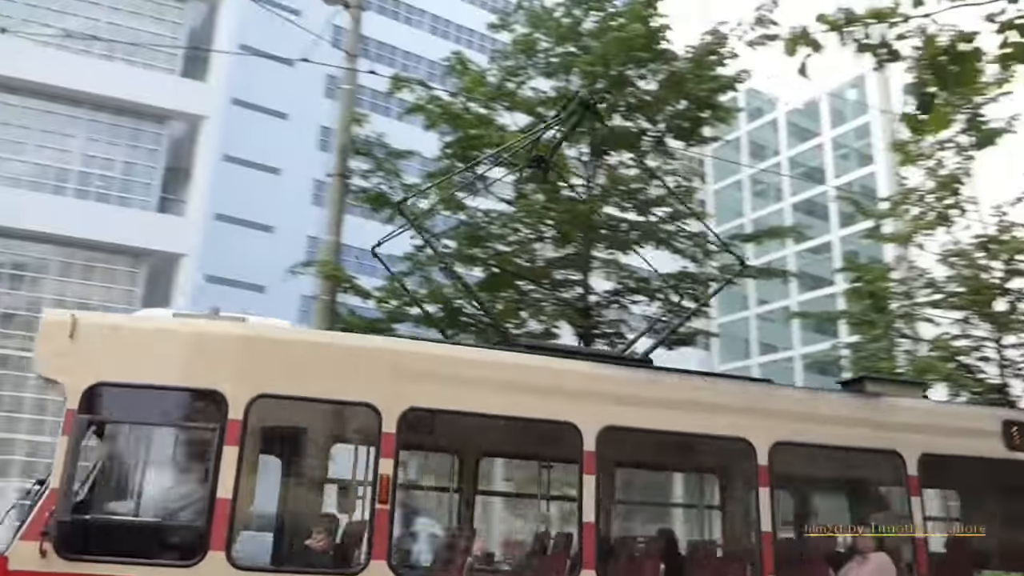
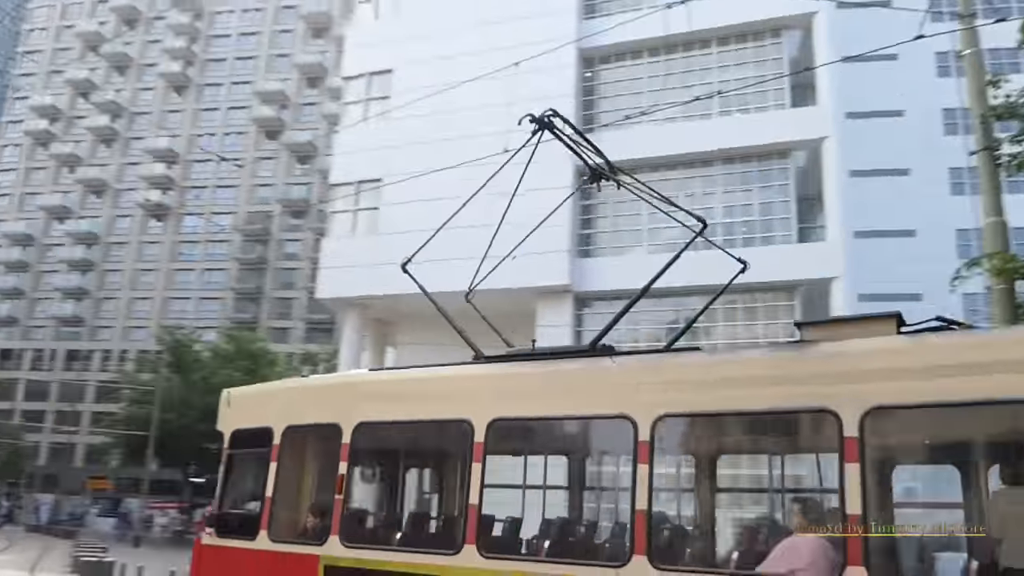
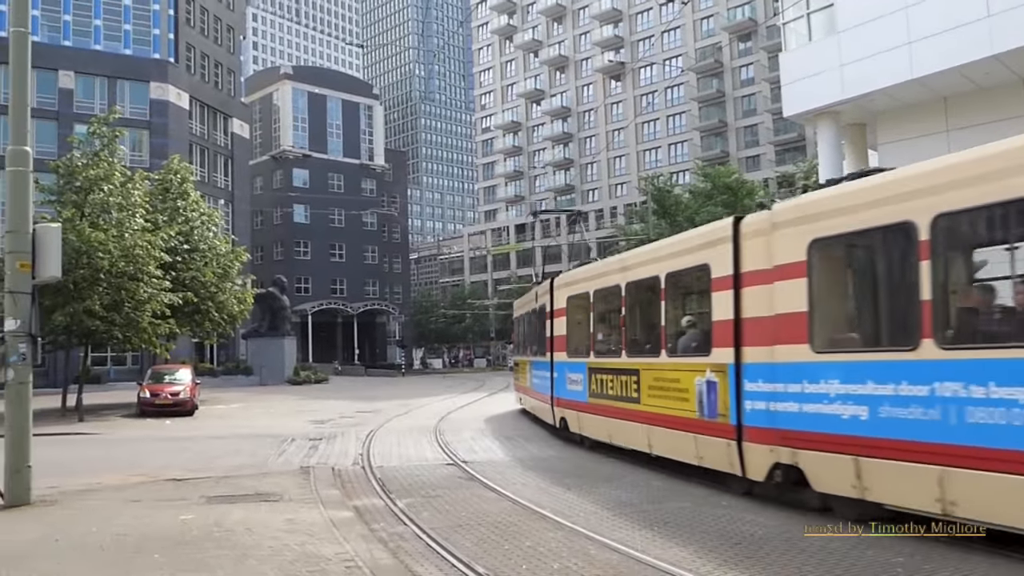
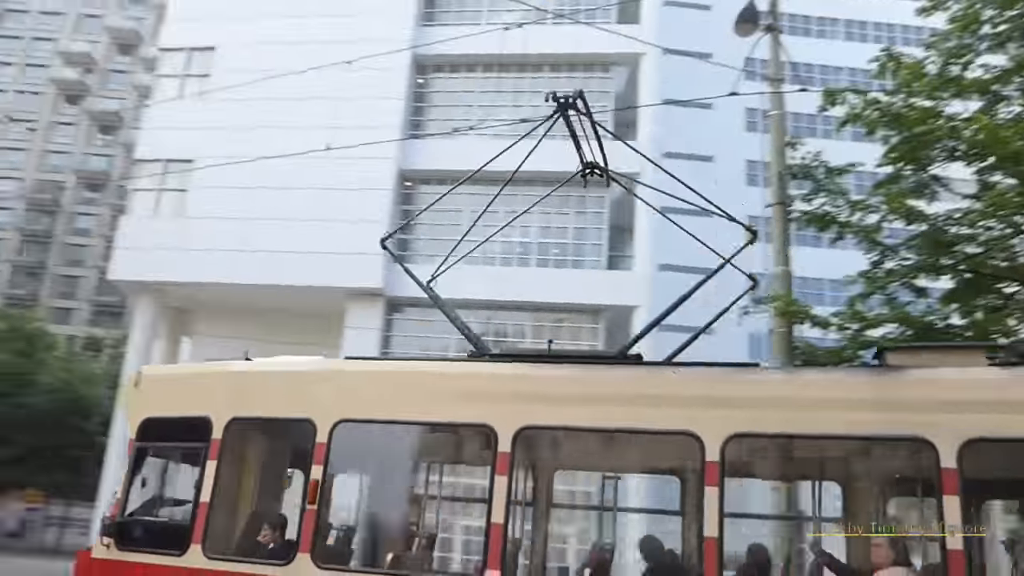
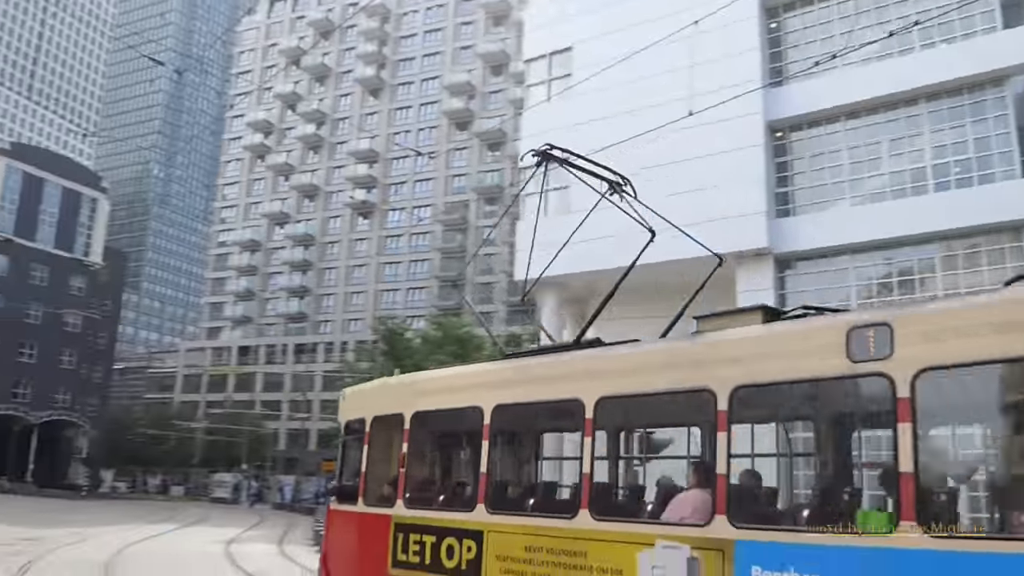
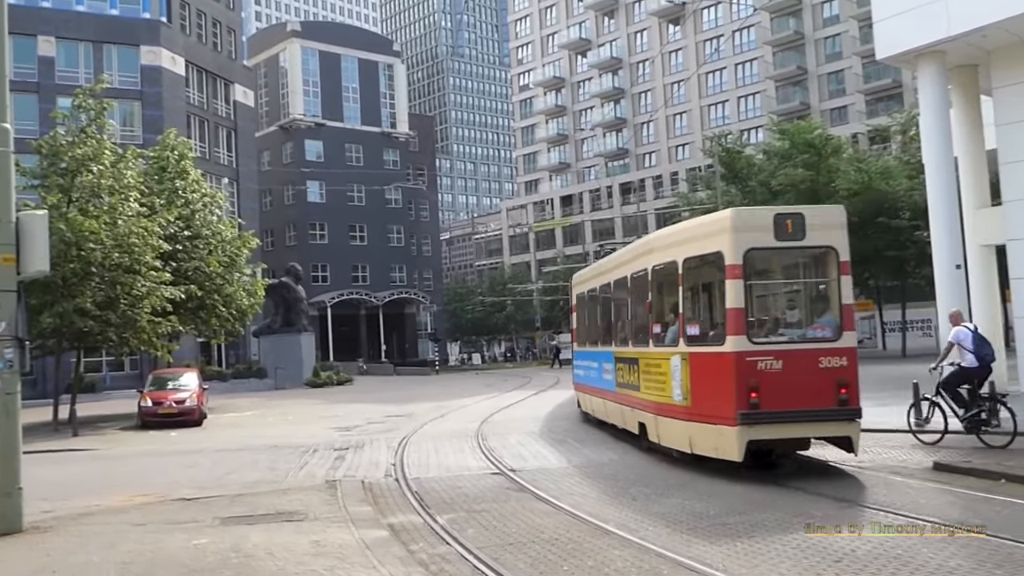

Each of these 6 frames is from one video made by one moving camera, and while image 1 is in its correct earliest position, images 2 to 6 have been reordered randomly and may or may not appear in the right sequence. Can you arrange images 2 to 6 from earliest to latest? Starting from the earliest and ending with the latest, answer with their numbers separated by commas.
4, 2, 5, 3, 6
